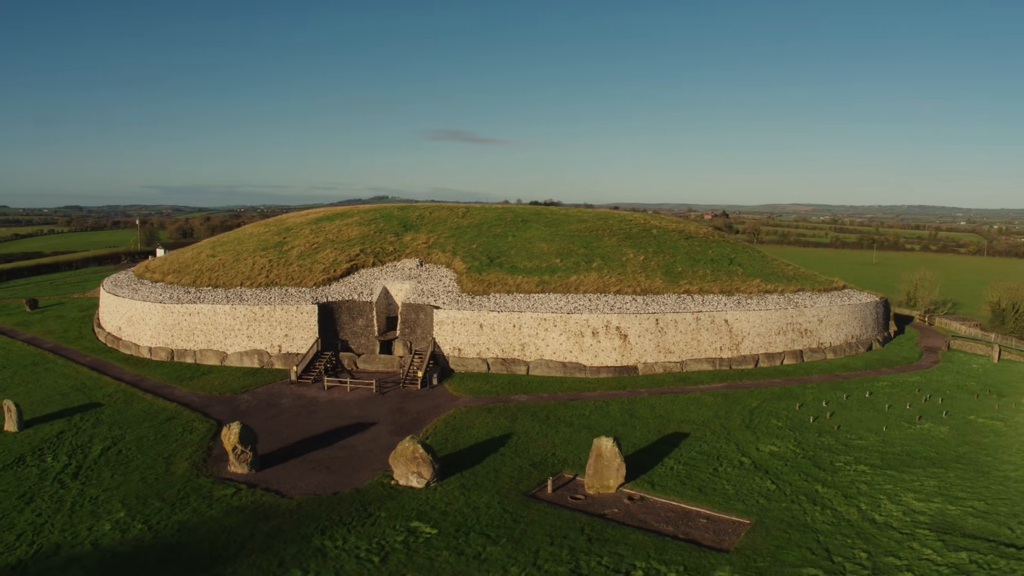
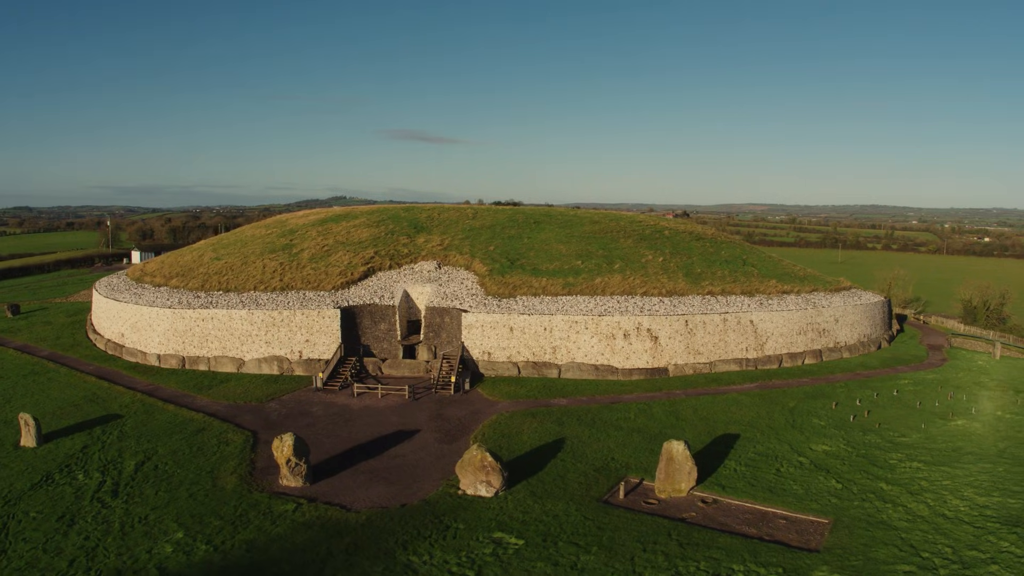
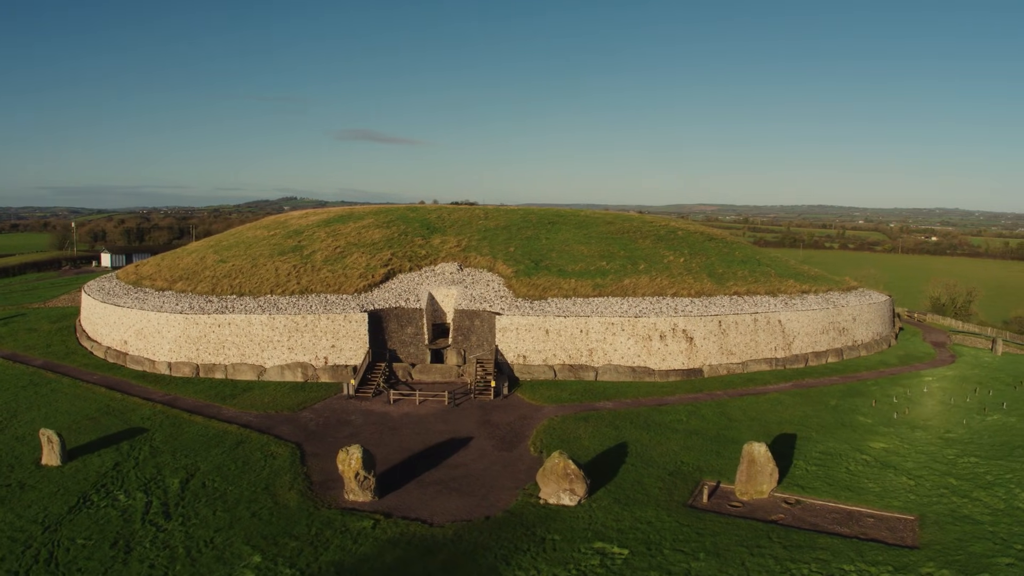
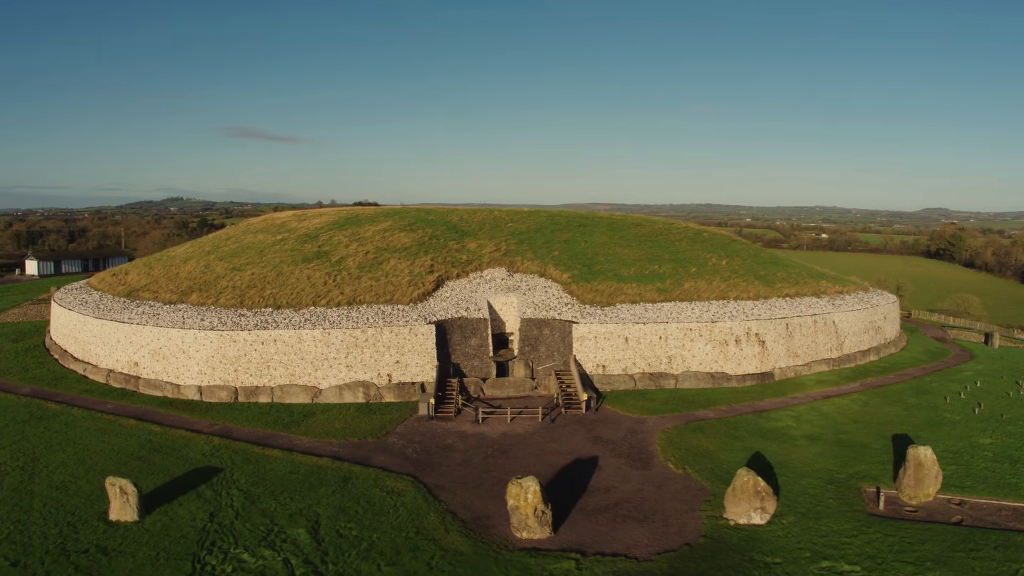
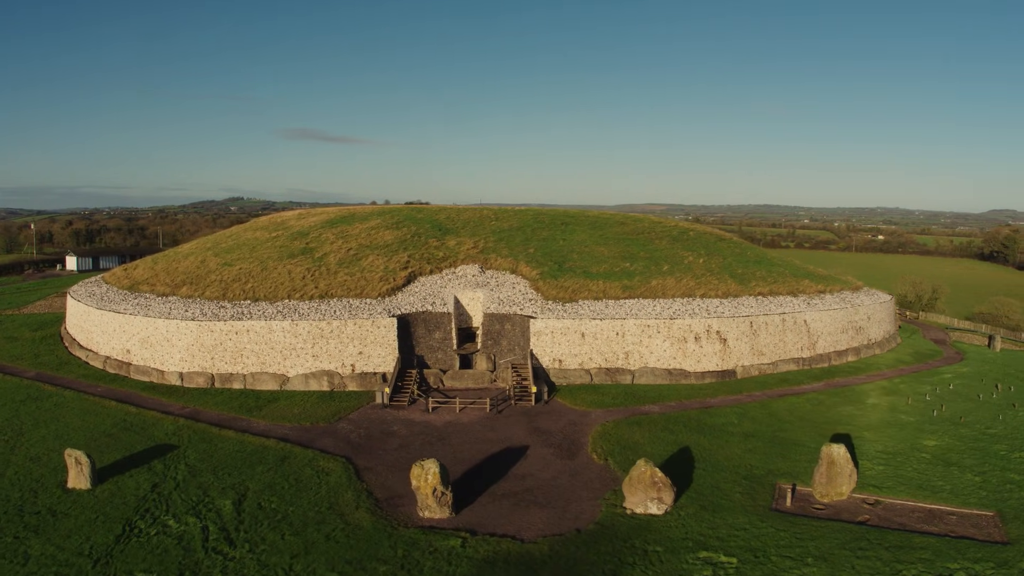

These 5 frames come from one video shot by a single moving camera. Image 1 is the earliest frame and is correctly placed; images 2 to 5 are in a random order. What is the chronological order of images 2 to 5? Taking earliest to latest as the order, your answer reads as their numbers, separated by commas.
2, 3, 5, 4
